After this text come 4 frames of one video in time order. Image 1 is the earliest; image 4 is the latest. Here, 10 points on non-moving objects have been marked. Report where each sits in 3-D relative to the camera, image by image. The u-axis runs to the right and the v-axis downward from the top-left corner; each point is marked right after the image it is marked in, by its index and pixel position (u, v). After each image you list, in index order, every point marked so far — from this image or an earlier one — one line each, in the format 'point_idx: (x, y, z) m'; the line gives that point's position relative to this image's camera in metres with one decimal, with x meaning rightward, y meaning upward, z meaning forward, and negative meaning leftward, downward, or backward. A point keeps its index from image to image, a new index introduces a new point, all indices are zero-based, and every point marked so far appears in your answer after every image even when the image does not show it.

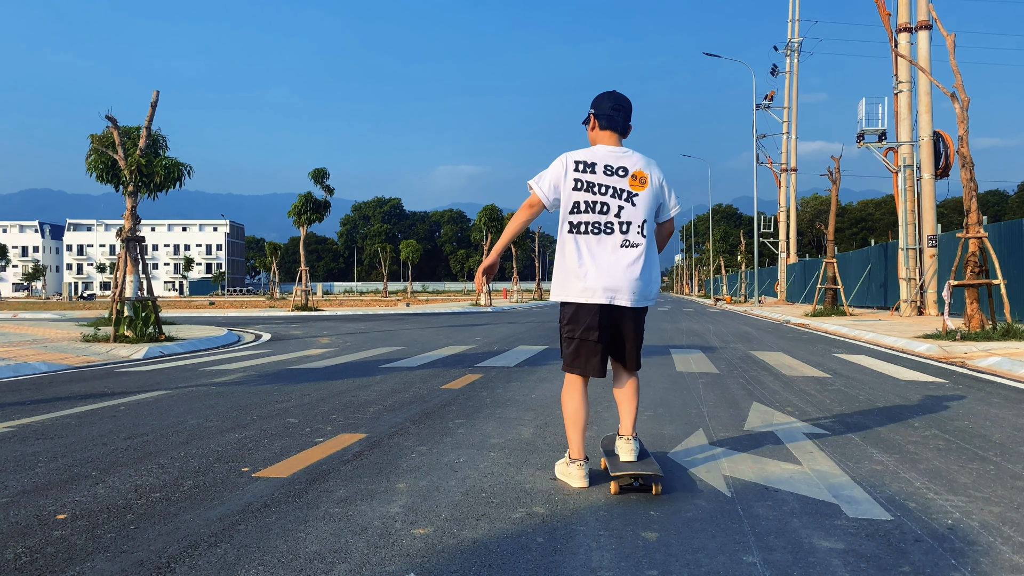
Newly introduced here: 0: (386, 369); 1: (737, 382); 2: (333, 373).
0: (-1.6, -1.0, +8.5) m
1: (+2.5, -1.0, +7.5) m
2: (-2.2, -1.0, +8.3) m
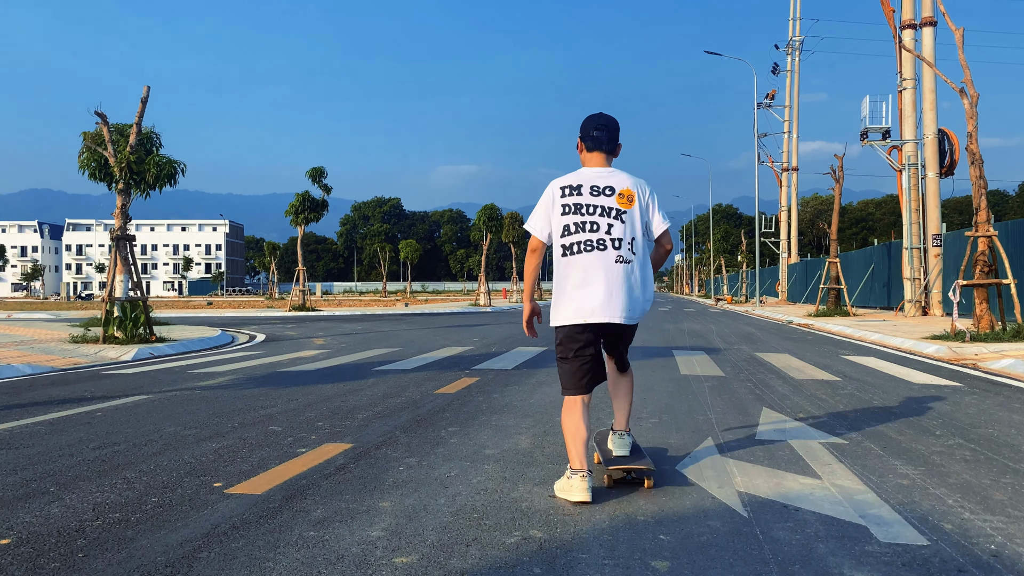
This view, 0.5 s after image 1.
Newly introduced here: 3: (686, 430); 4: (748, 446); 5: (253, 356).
0: (-1.6, -1.0, +8.2) m
1: (+2.5, -1.0, +7.2) m
2: (-2.2, -1.0, +8.0) m
3: (+1.3, -1.0, +5.0) m
4: (+1.5, -1.0, +4.5) m
5: (-4.4, -1.2, +11.5) m
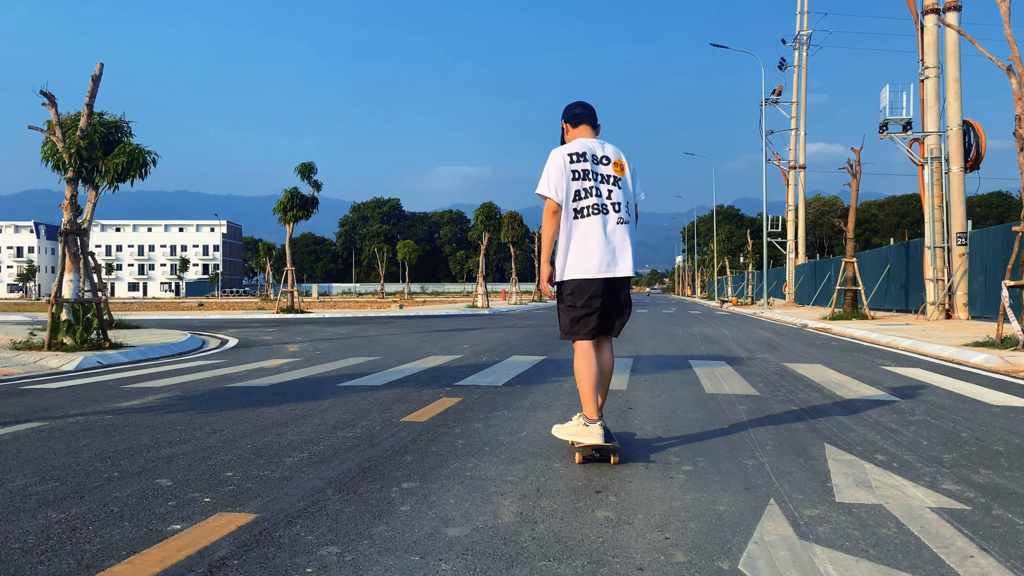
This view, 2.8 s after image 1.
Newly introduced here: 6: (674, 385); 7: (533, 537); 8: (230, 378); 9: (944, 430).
0: (-1.7, -1.0, +6.8) m
1: (+2.4, -1.0, +5.9) m
2: (-2.3, -1.0, +6.7) m
3: (+1.2, -1.0, +3.6) m
4: (+1.4, -1.0, +3.1) m
5: (-4.5, -1.2, +10.1) m
6: (+1.7, -1.0, +7.2) m
7: (+0.1, -1.0, +2.7) m
8: (-3.4, -1.1, +8.3) m
9: (+3.2, -1.1, +5.0) m
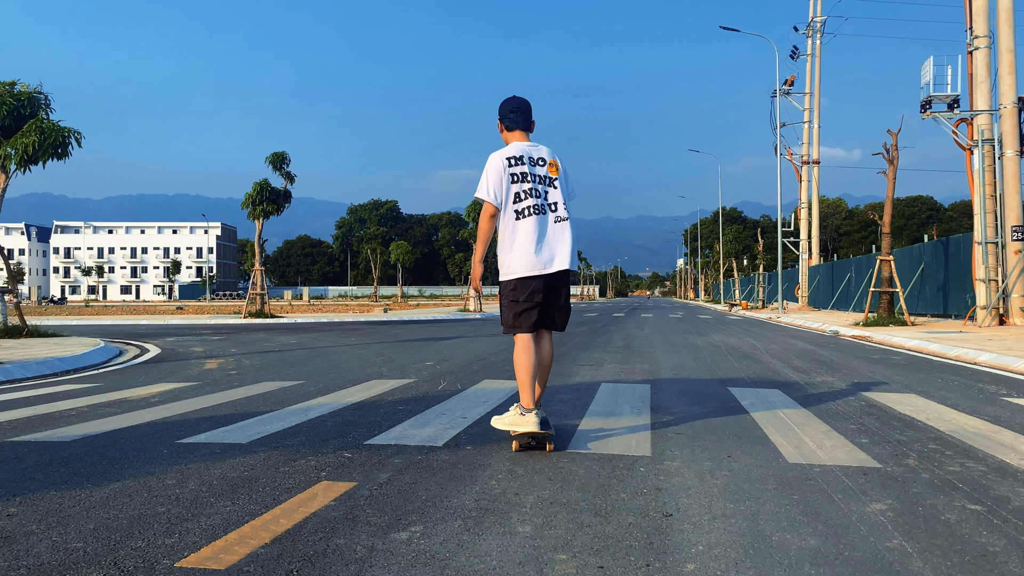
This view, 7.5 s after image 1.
0: (-2.0, -1.0, +4.1) m
1: (+2.1, -1.0, +3.1) m
2: (-2.6, -1.0, +3.9) m
3: (+0.9, -1.0, +0.9) m
4: (+1.1, -1.0, +0.3) m
5: (-4.8, -1.1, +7.4) m
6: (+1.4, -1.0, +4.4) m
7: (-0.2, -0.9, 0.0) m
8: (-3.7, -1.1, +5.5) m
9: (+2.8, -1.0, +2.2) m
